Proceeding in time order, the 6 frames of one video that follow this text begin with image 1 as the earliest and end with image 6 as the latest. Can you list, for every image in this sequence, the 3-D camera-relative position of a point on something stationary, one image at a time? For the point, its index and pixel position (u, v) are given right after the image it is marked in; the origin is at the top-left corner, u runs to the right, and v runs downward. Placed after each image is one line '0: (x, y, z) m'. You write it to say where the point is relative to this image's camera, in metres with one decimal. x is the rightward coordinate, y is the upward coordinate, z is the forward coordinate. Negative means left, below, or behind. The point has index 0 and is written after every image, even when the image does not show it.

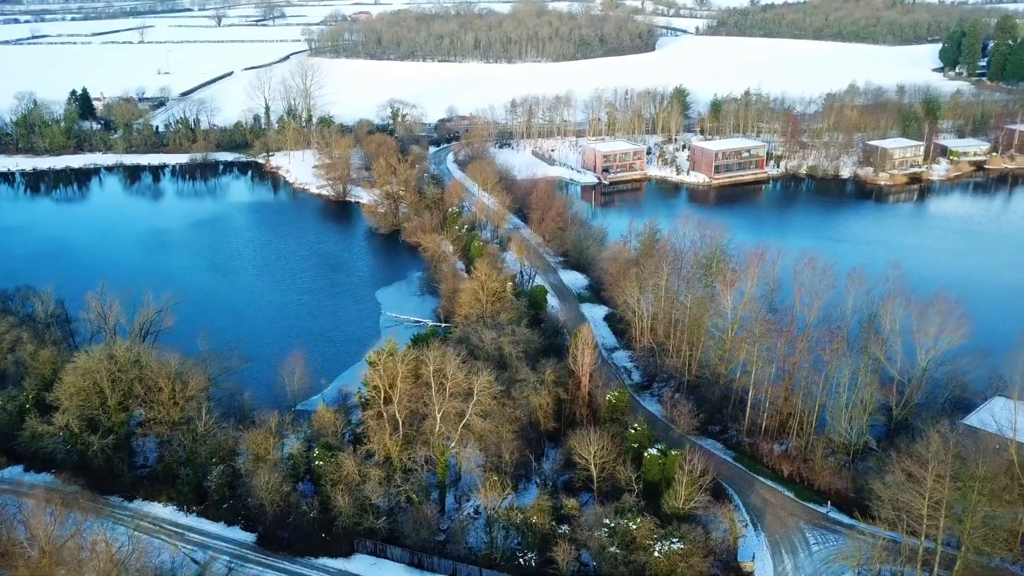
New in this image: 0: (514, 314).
0: (0.0, -0.4, +13.3) m
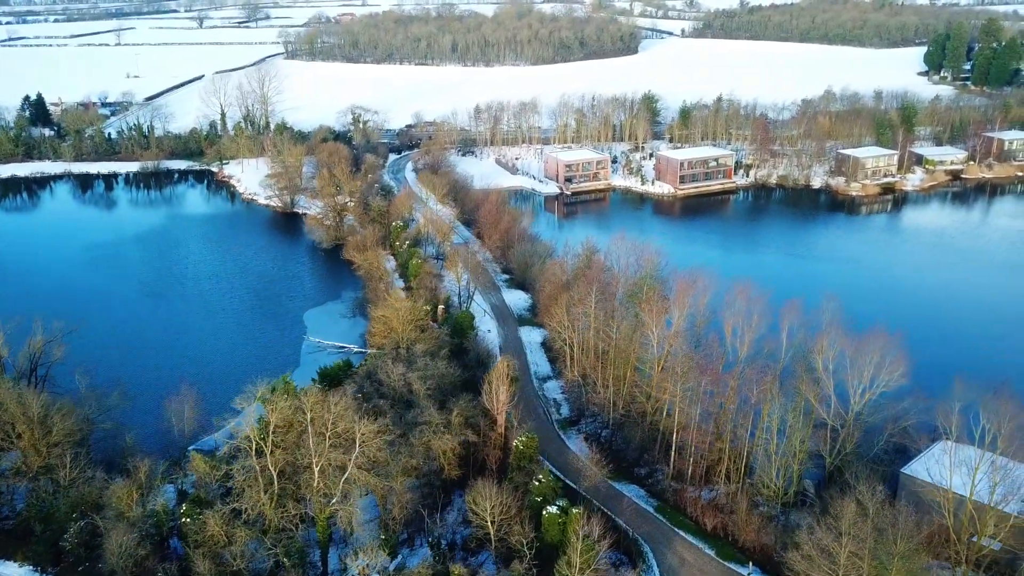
0: (-1.1, -0.8, +12.3) m
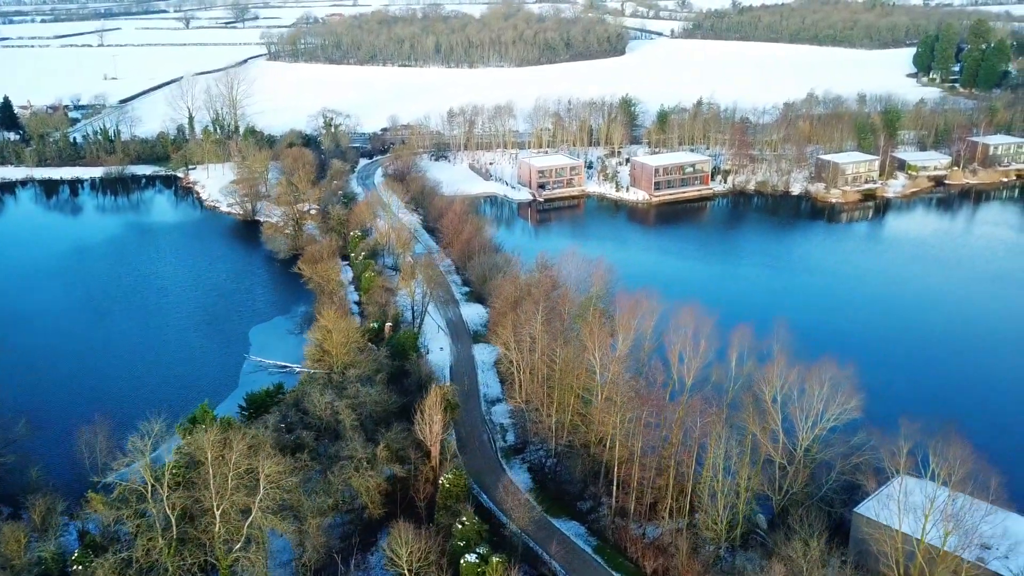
0: (-1.9, -1.0, +11.6) m
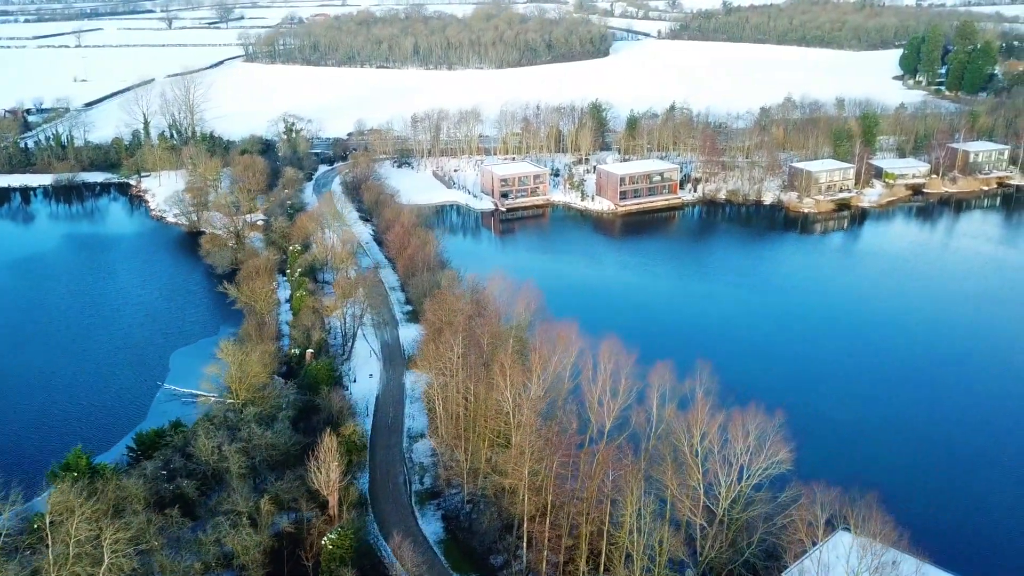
0: (-2.9, -1.4, +10.7) m
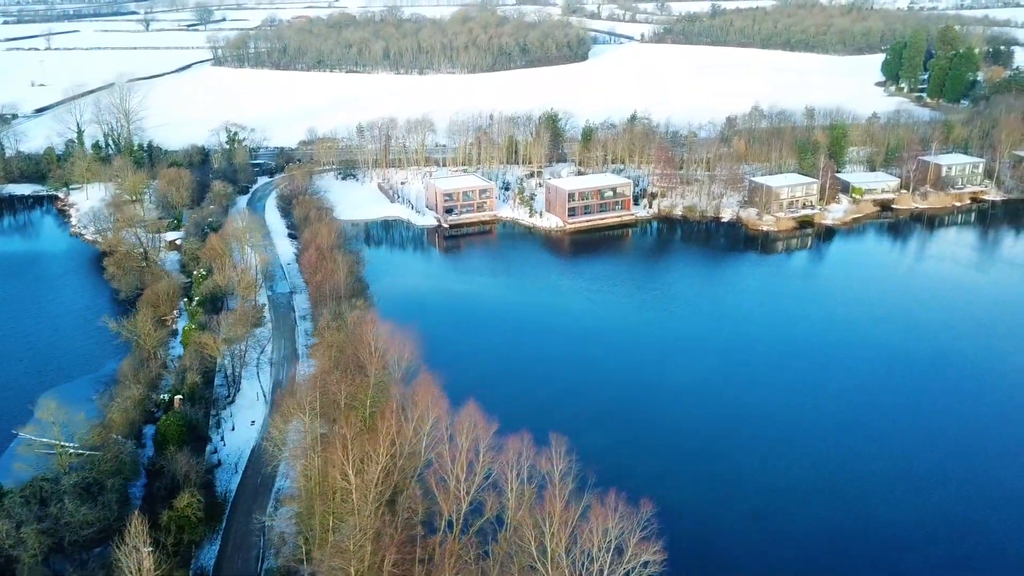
0: (-4.3, -1.9, +9.4) m
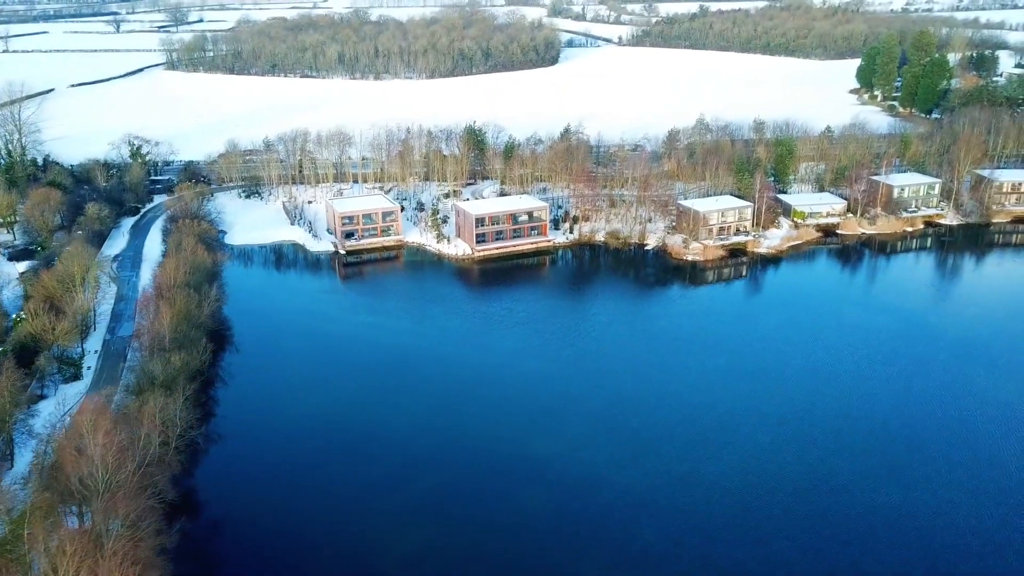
0: (-6.5, -2.6, +7.4) m
